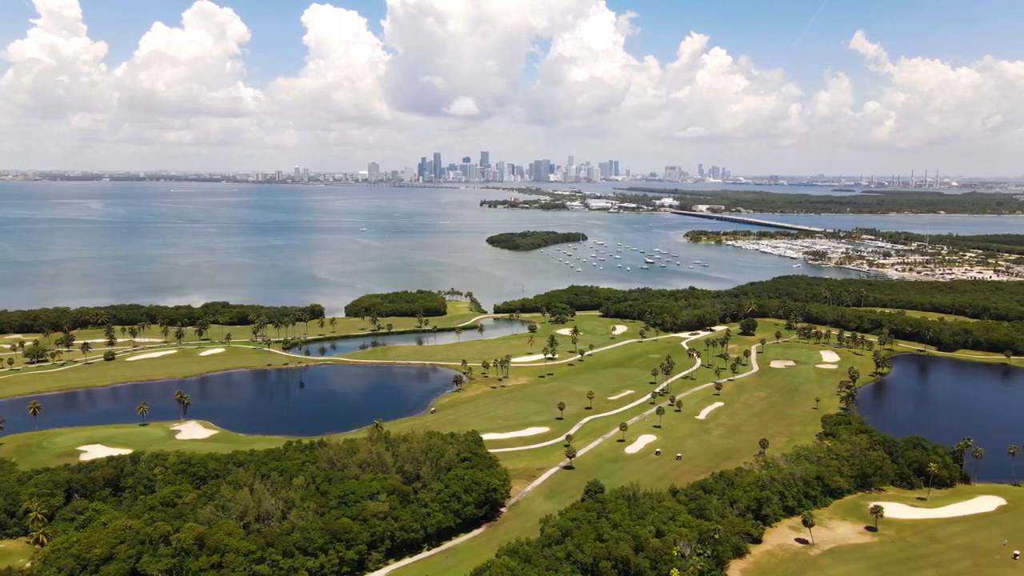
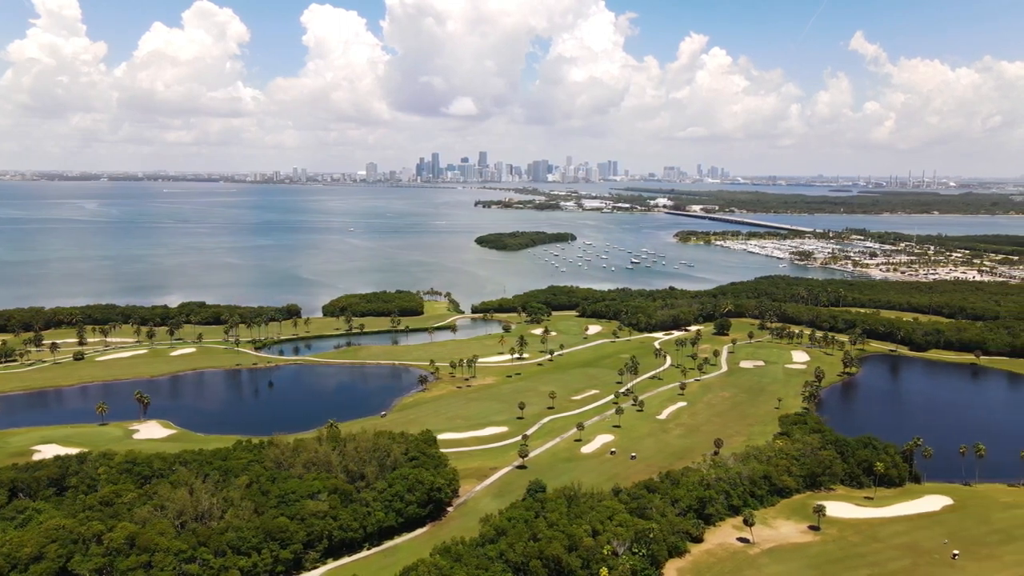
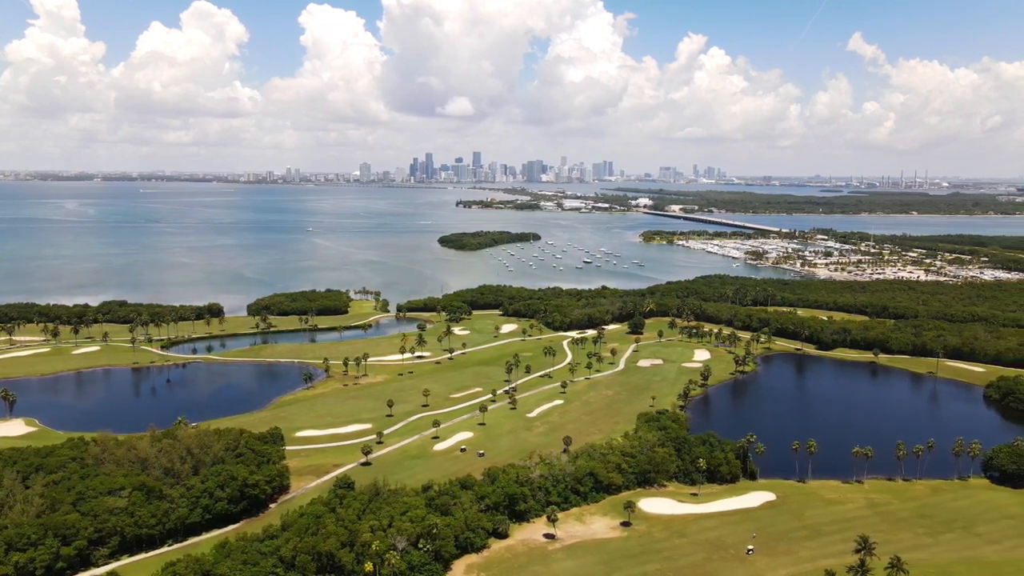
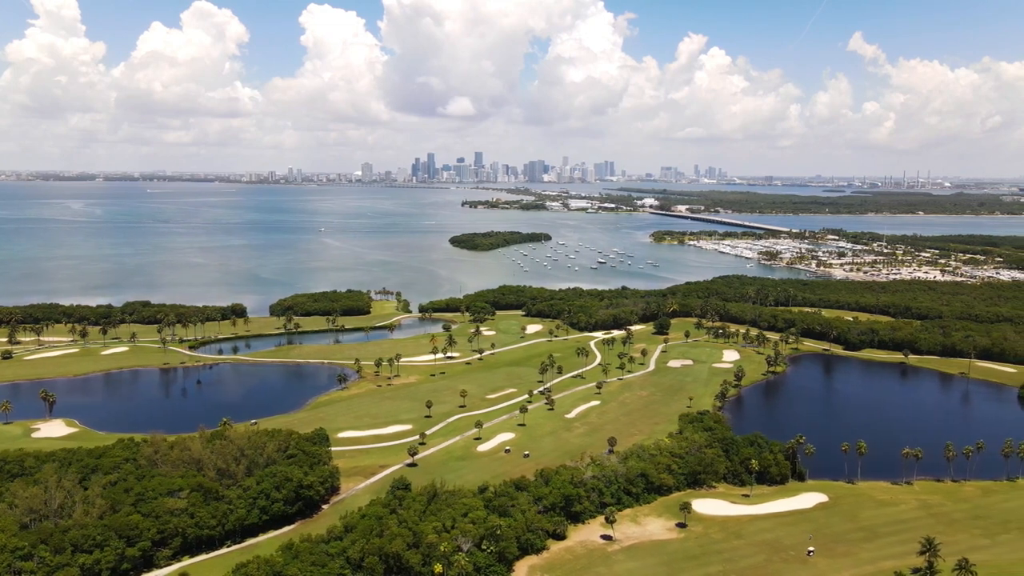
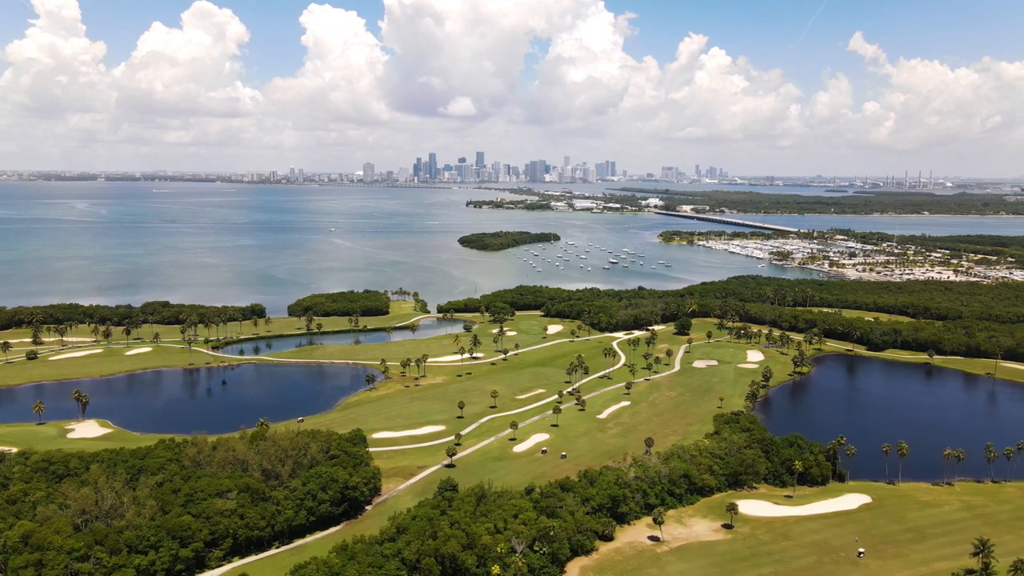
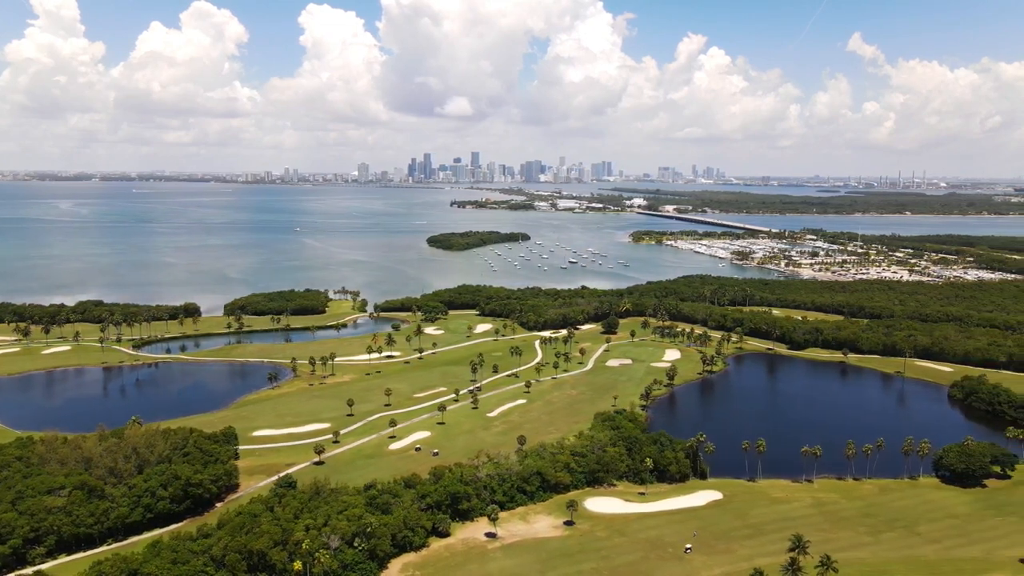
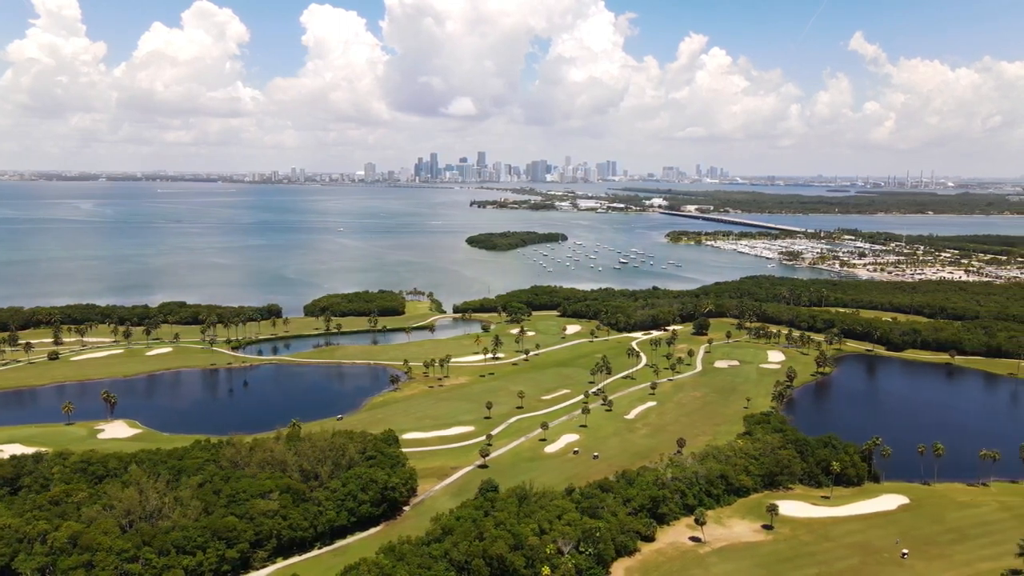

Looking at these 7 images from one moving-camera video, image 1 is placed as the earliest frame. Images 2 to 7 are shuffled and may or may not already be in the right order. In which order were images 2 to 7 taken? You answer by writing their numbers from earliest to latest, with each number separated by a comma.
2, 7, 5, 4, 3, 6
